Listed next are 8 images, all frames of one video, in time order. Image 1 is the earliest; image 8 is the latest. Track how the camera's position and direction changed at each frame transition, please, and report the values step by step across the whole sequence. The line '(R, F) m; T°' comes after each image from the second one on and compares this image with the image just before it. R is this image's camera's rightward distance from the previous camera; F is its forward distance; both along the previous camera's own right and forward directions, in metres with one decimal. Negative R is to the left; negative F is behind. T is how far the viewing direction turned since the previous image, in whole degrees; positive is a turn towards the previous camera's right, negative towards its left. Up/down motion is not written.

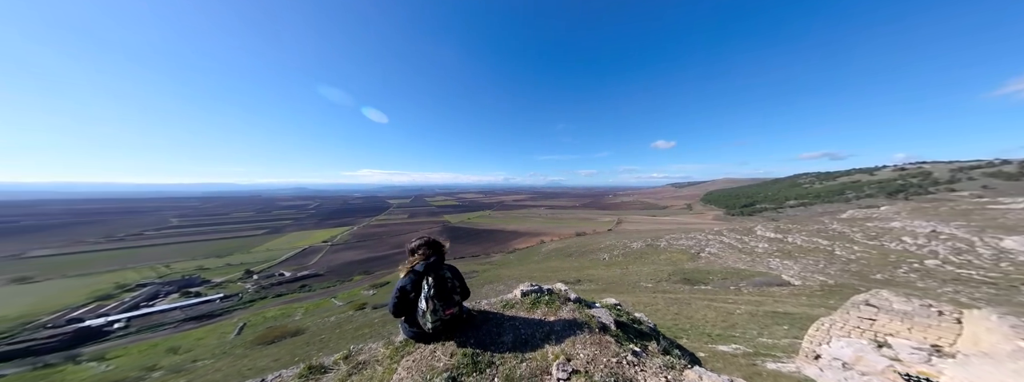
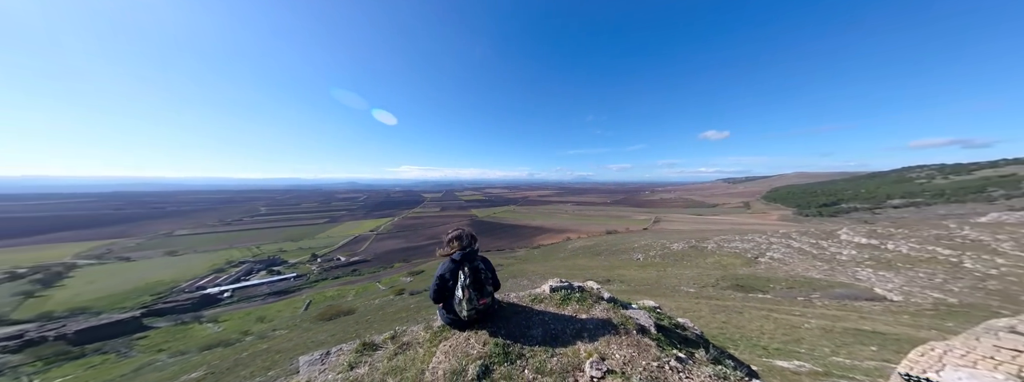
(-0.2, 0.0) m; -7°
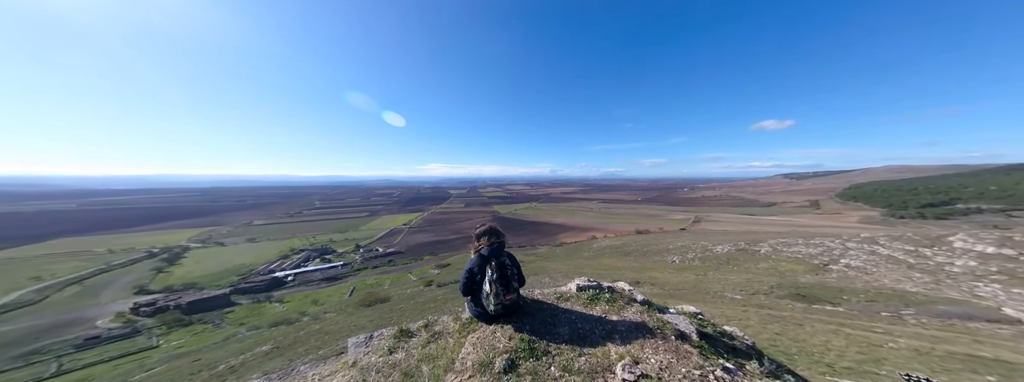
(-0.3, 0.0) m; -6°
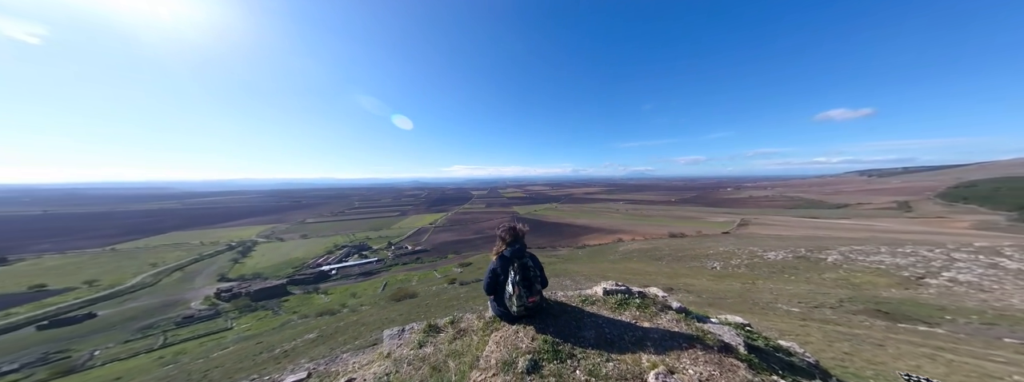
(-0.3, 0.0) m; -6°
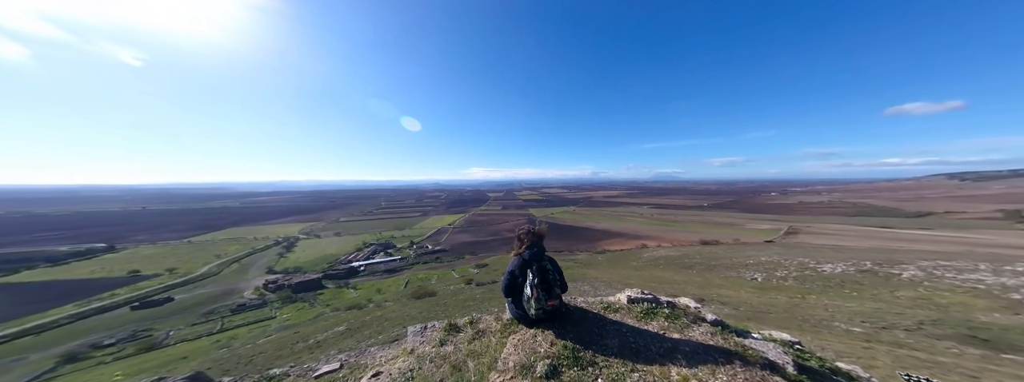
(-0.5, -0.1) m; -5°
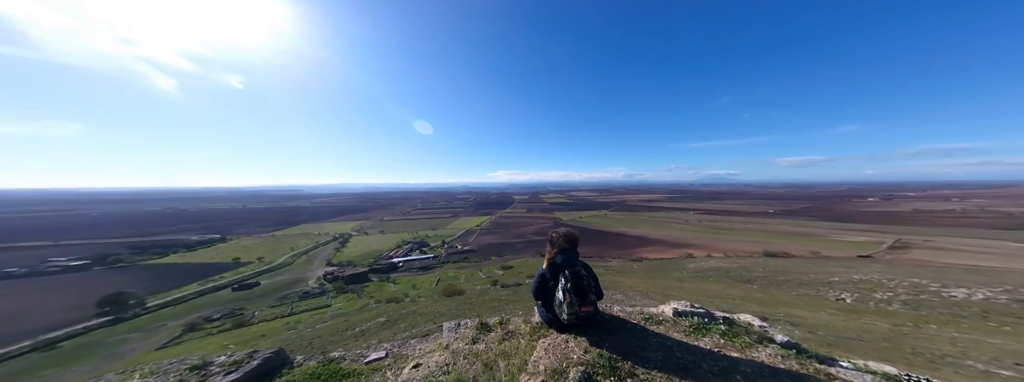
(-1.3, -0.2) m; -7°
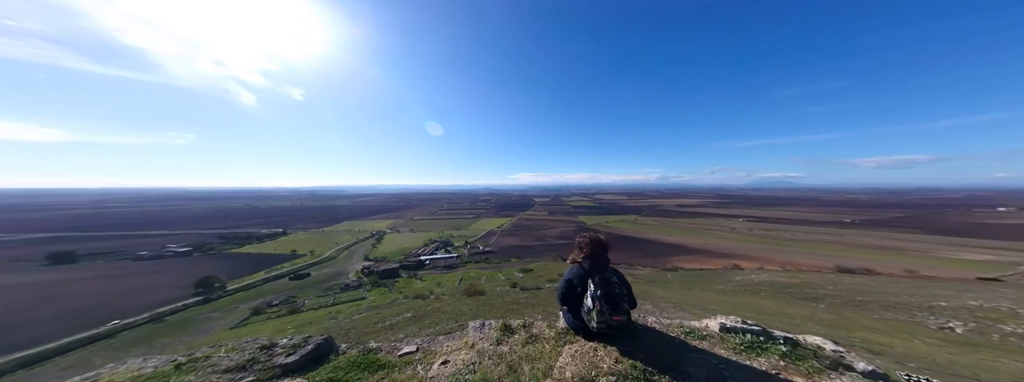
(-1.2, 0.0) m; -6°
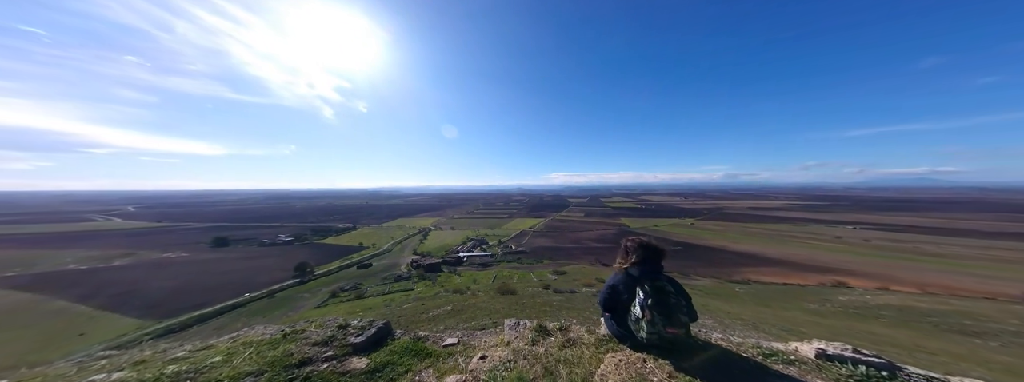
(-1.8, +0.2) m; -9°
